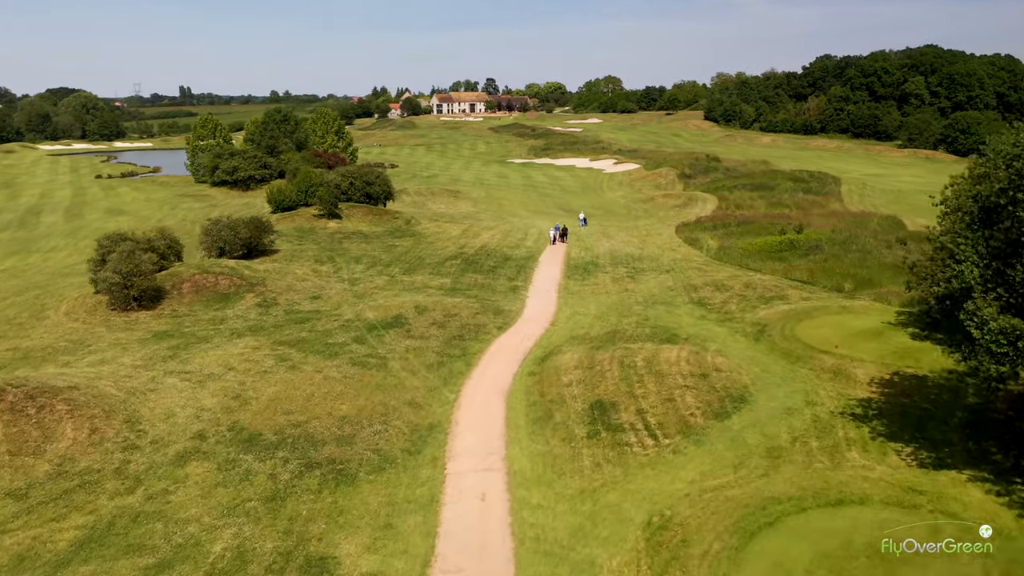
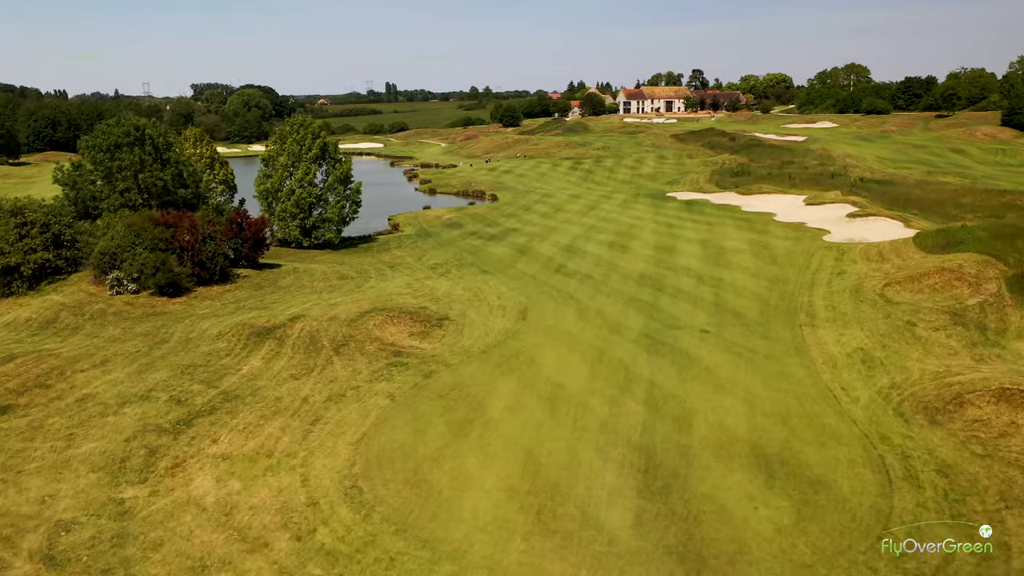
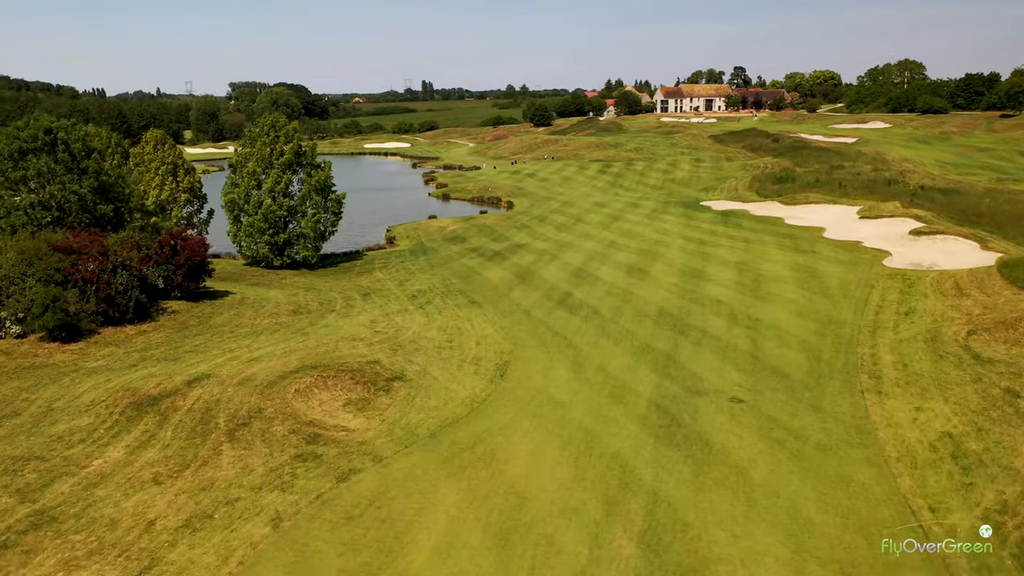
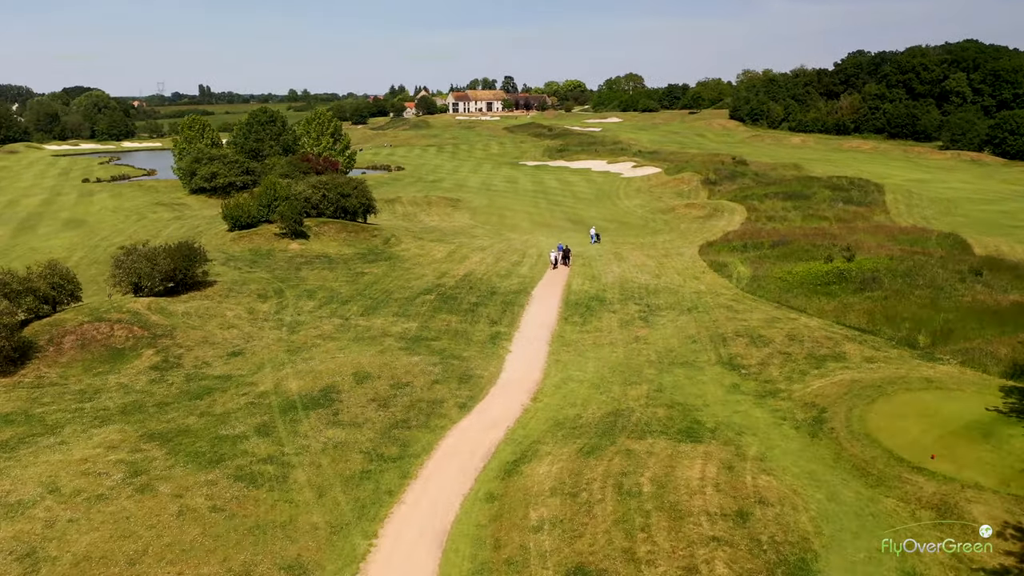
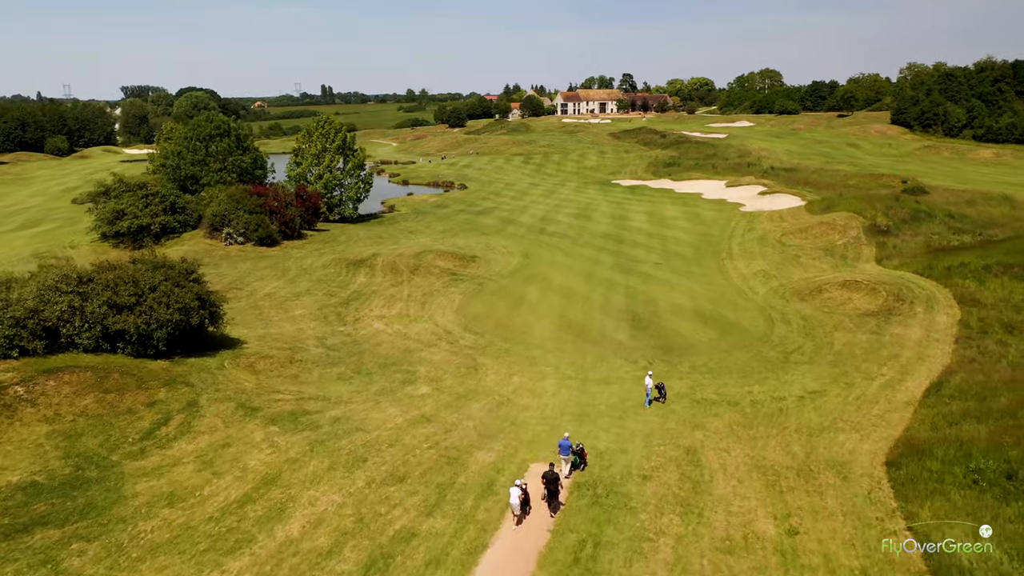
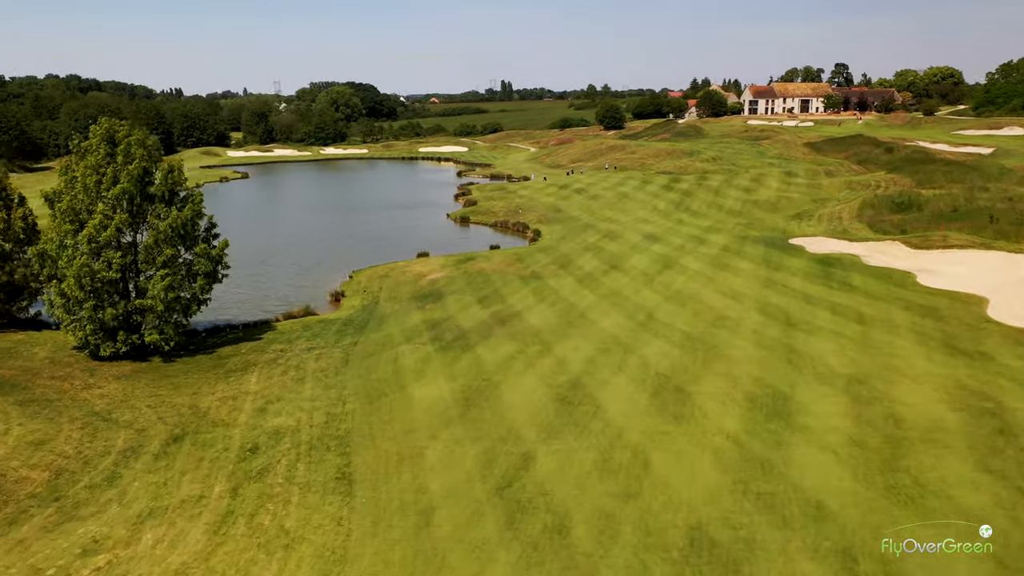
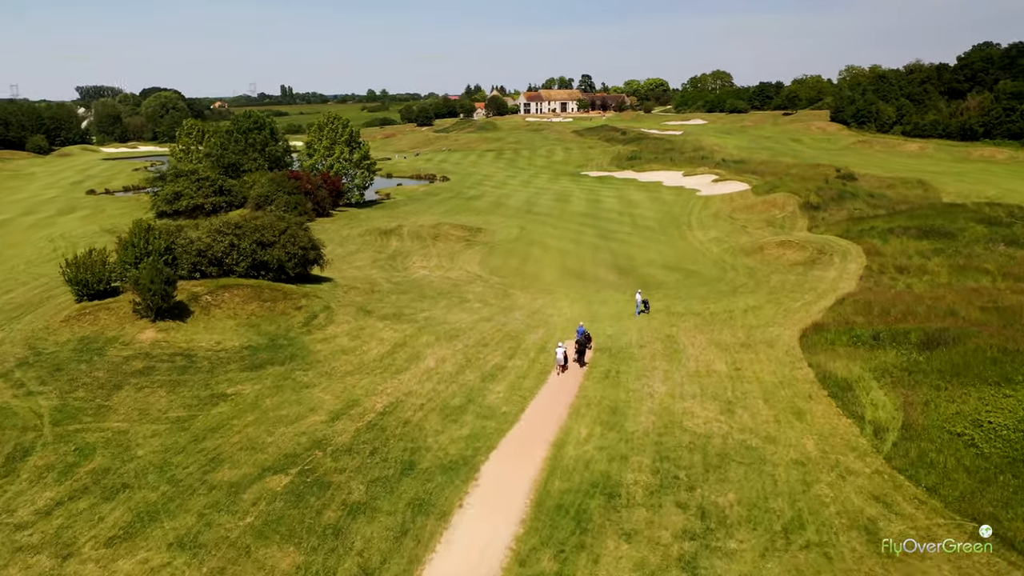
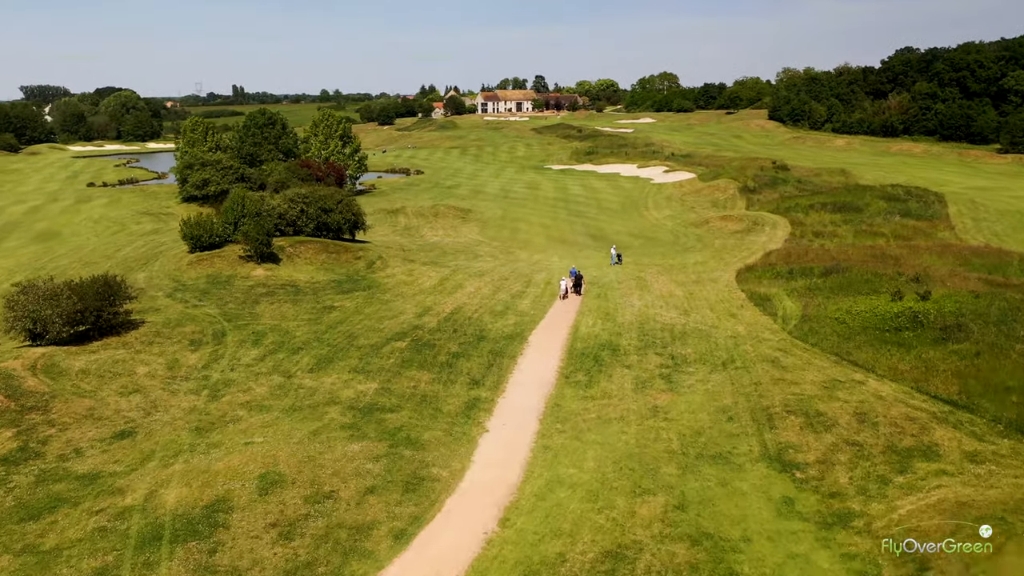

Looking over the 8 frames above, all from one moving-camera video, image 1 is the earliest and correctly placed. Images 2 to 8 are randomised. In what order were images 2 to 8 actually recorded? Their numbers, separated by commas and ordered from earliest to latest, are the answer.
4, 8, 7, 5, 2, 3, 6
